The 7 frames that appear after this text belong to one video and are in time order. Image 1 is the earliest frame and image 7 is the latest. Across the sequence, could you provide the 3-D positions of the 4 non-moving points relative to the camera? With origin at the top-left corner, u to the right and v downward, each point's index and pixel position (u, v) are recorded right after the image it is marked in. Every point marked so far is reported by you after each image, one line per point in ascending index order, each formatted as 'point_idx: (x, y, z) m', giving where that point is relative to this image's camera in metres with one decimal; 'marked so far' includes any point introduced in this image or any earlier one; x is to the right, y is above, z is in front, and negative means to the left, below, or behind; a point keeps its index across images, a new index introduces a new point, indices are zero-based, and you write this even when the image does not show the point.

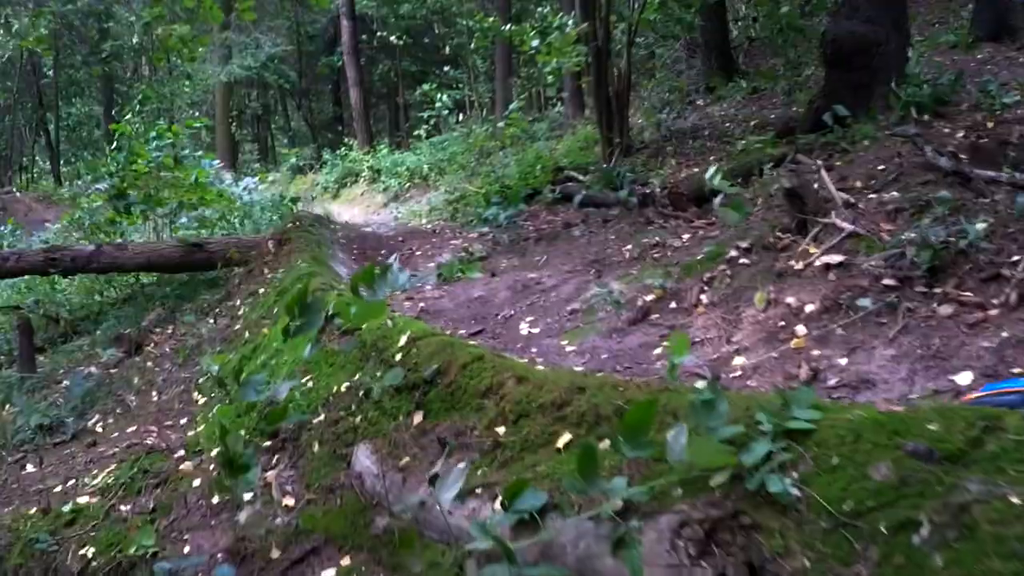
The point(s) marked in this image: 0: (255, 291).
0: (-1.8, 0.0, +7.7) m
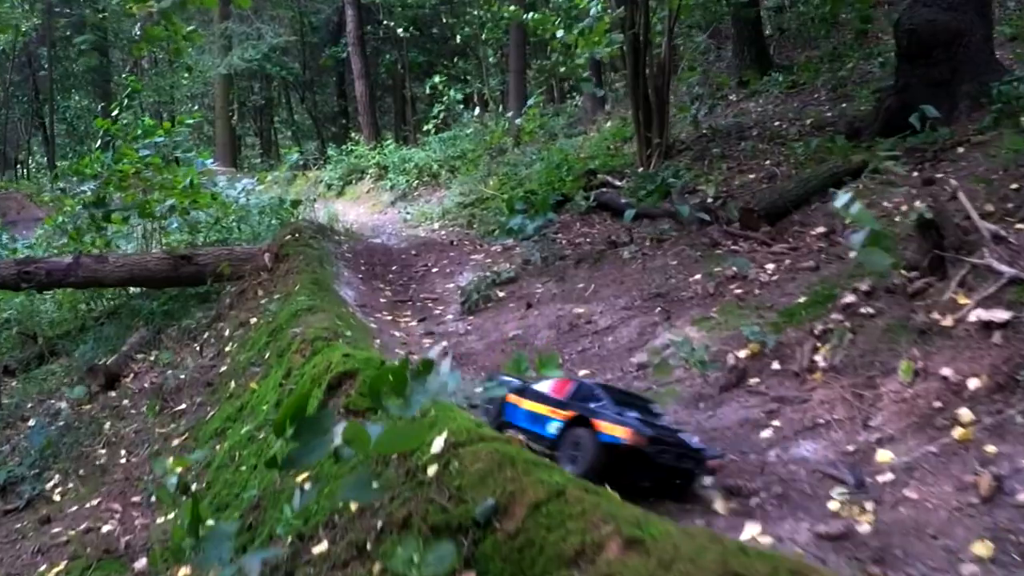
0: (-1.6, -0.2, +6.6) m
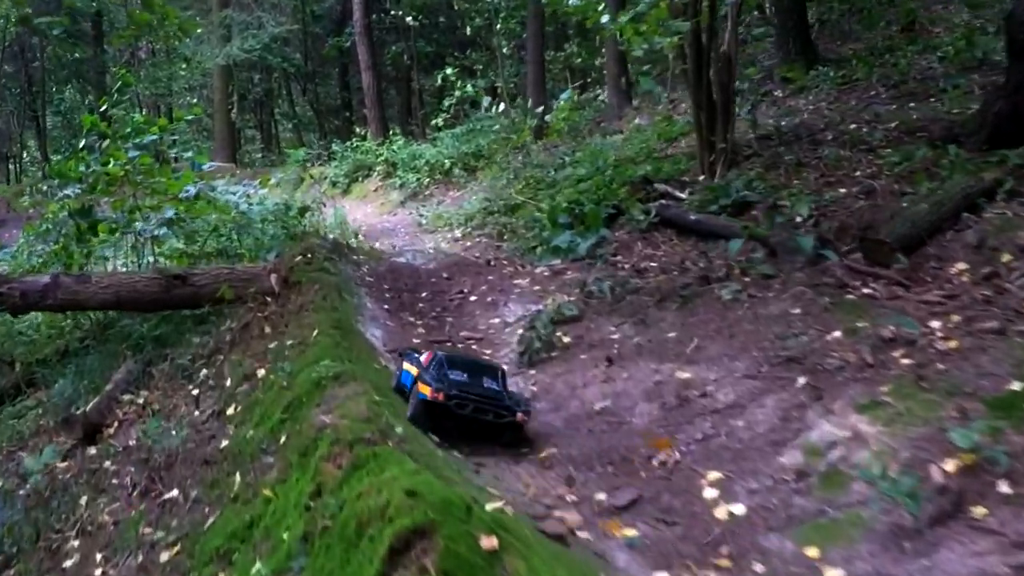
0: (-1.3, -0.4, +5.4) m
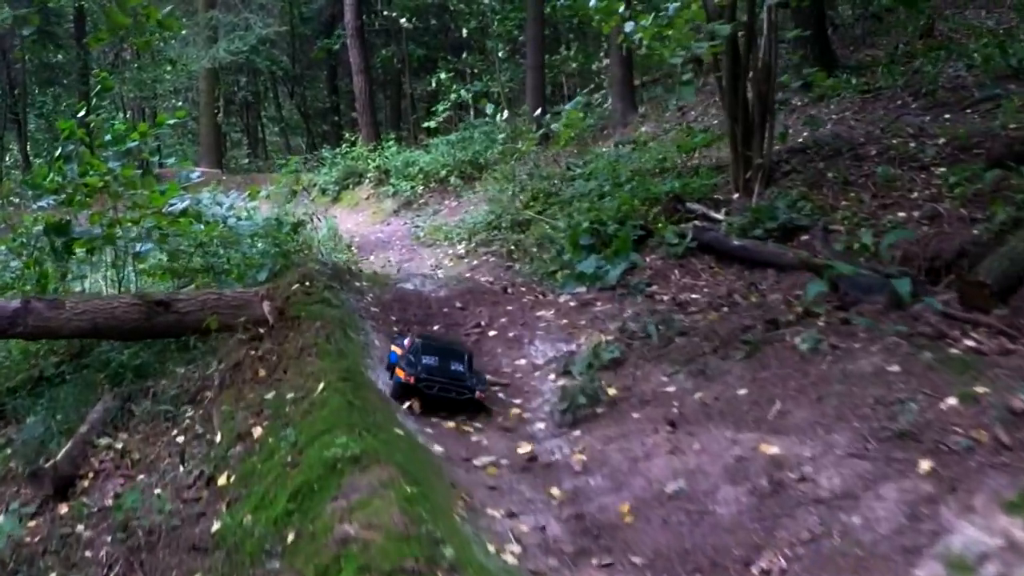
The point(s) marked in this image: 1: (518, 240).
0: (-1.1, -0.6, +4.7) m
1: (+0.1, +0.4, +9.7) m
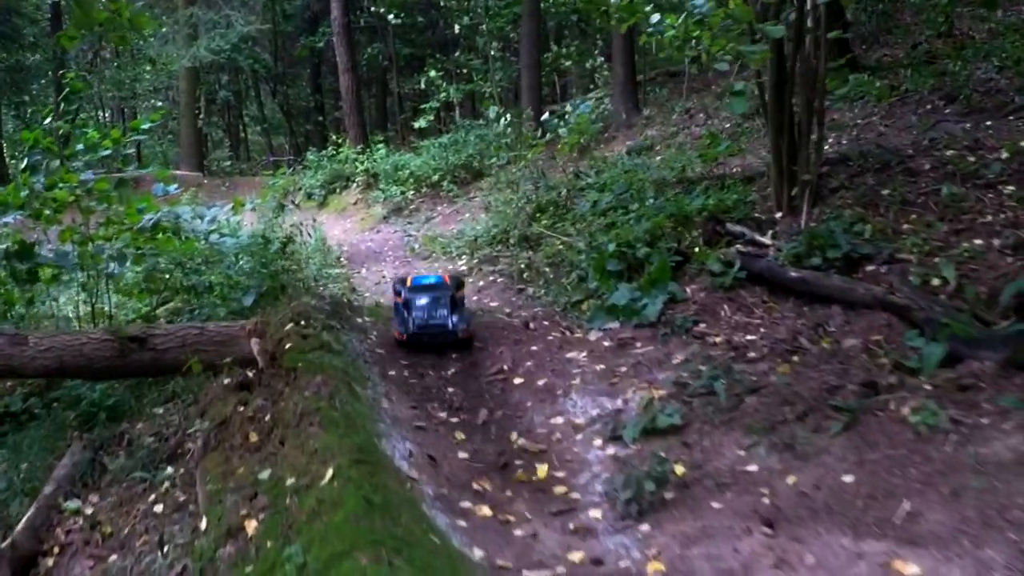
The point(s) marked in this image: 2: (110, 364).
0: (-1.0, -0.8, +3.9) m
1: (+0.1, +0.2, +8.9) m
2: (-2.3, -0.4, +6.2) m
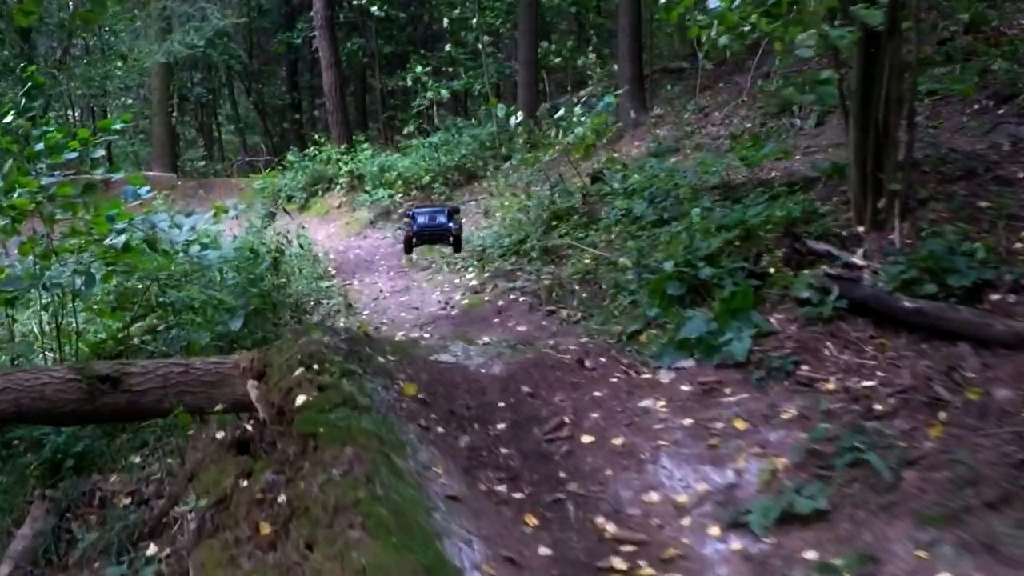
0: (-0.7, -0.9, +2.8) m
1: (+0.3, +0.1, +7.9) m
2: (-2.0, -0.6, +5.1) m
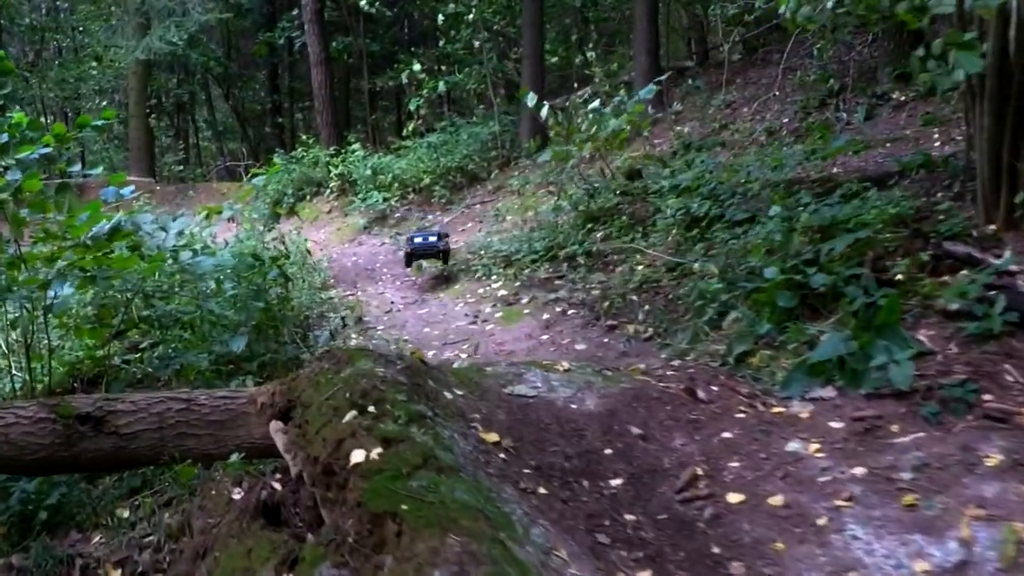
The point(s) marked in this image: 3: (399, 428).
0: (-0.3, -0.9, +1.8) m
1: (+0.6, 0.0, +6.8) m
2: (-1.7, -0.6, +4.0) m
3: (-0.3, -0.4, +3.2) m
